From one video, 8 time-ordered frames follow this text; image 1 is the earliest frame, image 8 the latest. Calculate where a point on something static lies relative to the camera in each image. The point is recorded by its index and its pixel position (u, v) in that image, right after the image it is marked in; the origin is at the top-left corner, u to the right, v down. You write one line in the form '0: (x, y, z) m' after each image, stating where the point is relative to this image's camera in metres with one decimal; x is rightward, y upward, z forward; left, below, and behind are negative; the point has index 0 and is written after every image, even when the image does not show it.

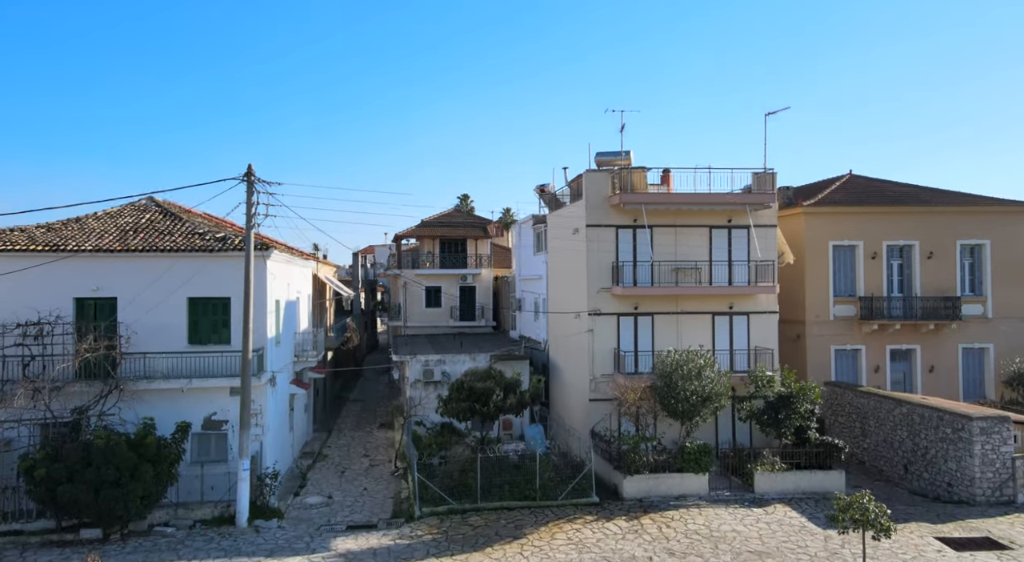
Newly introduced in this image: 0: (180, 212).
0: (-7.3, +1.5, +17.0) m
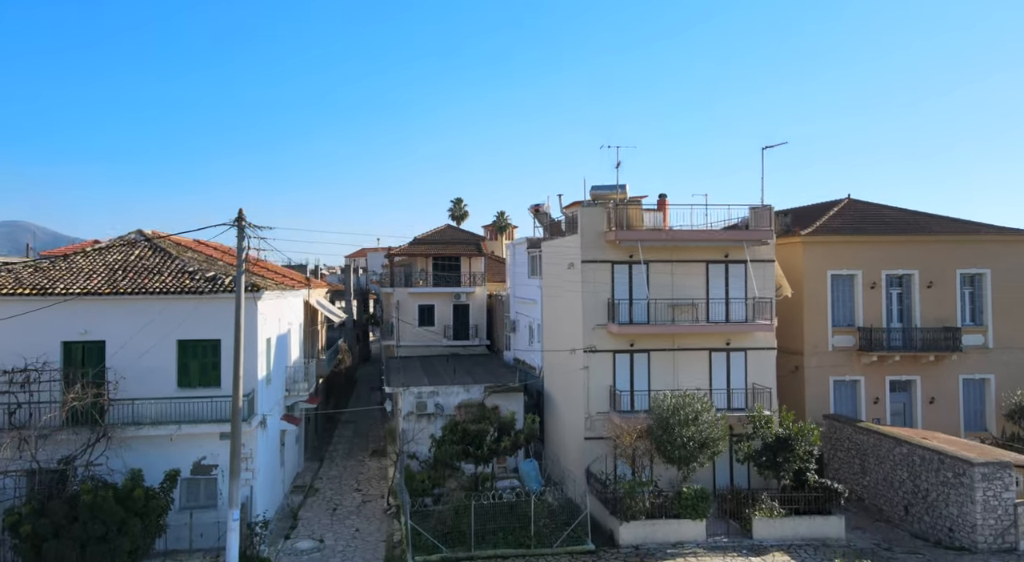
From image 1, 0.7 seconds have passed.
0: (-7.5, +0.7, +16.7) m
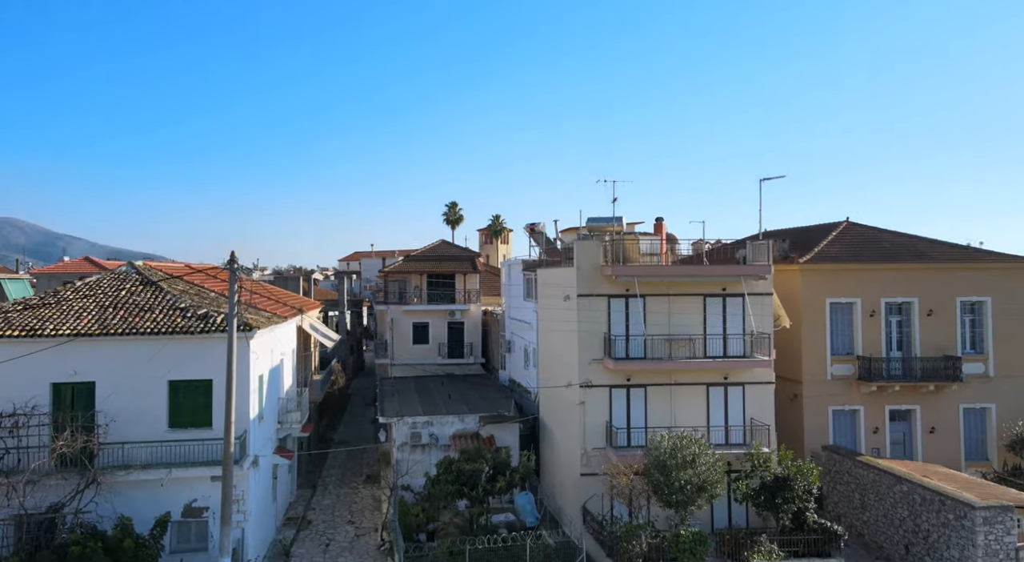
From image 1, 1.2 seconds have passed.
0: (-7.6, 0.0, +16.4) m
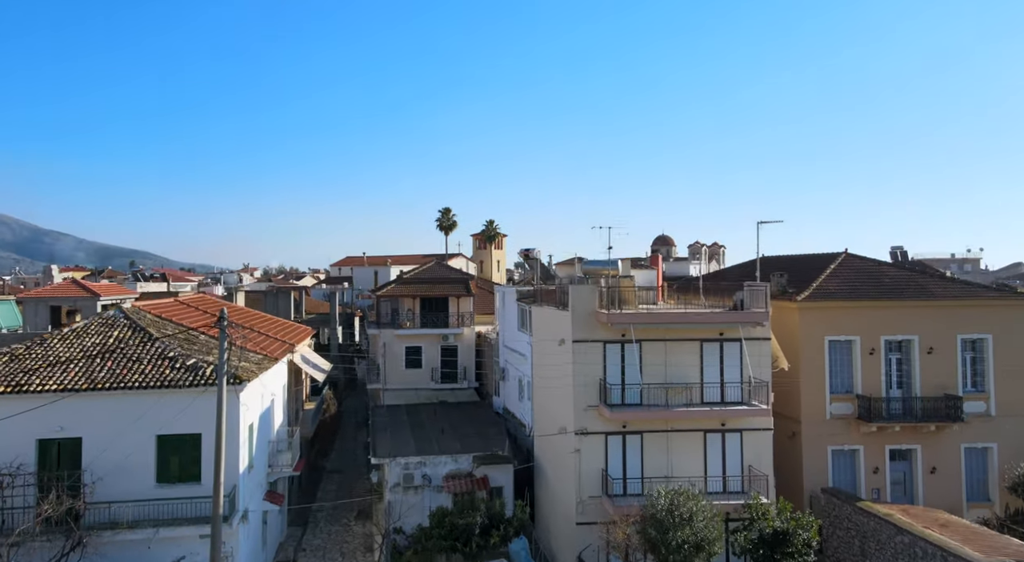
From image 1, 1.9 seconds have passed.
0: (-7.7, -1.0, +16.0) m
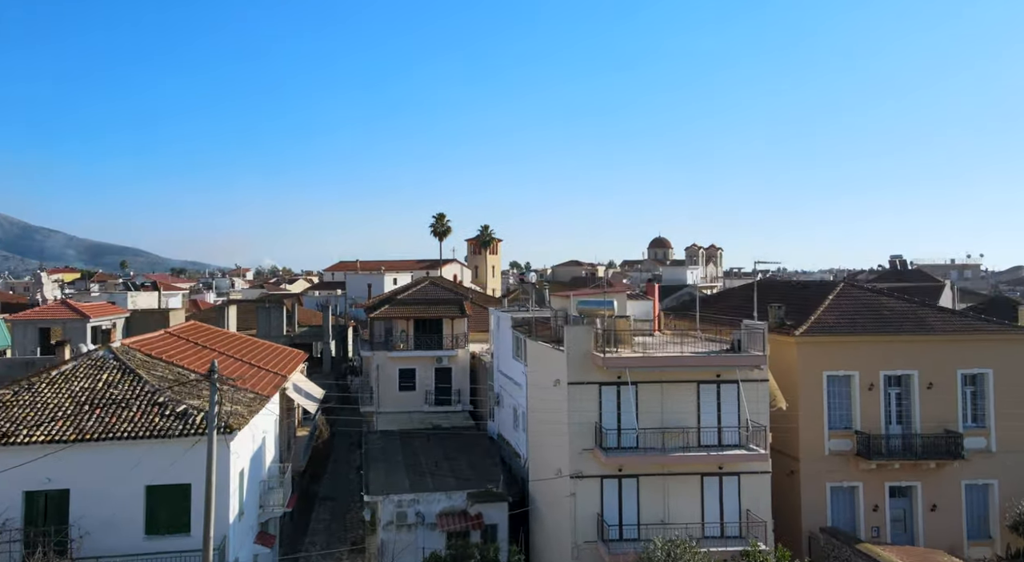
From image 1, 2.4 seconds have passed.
0: (-7.9, -1.8, +15.7) m
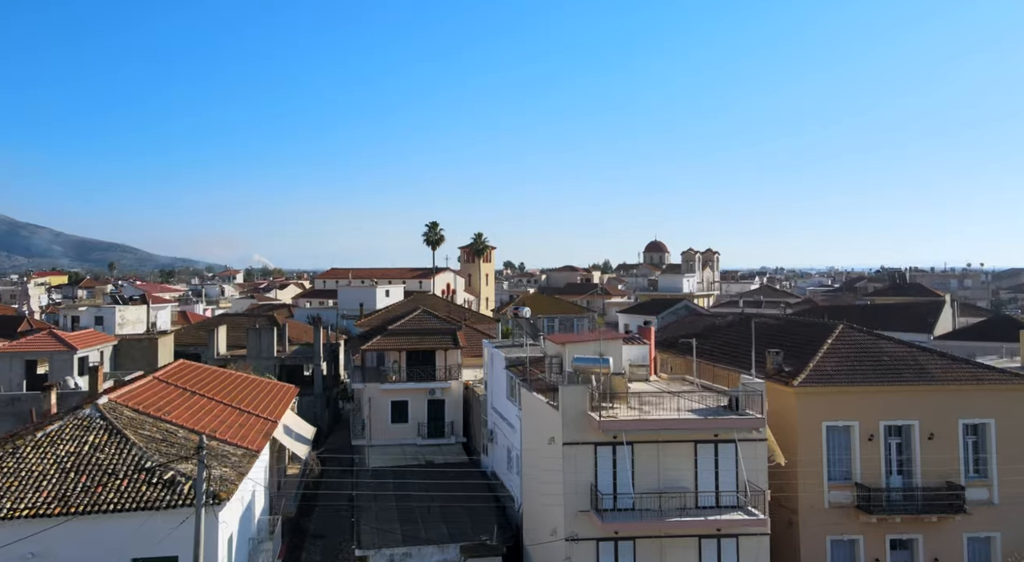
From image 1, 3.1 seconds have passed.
0: (-8.0, -2.9, +15.3) m
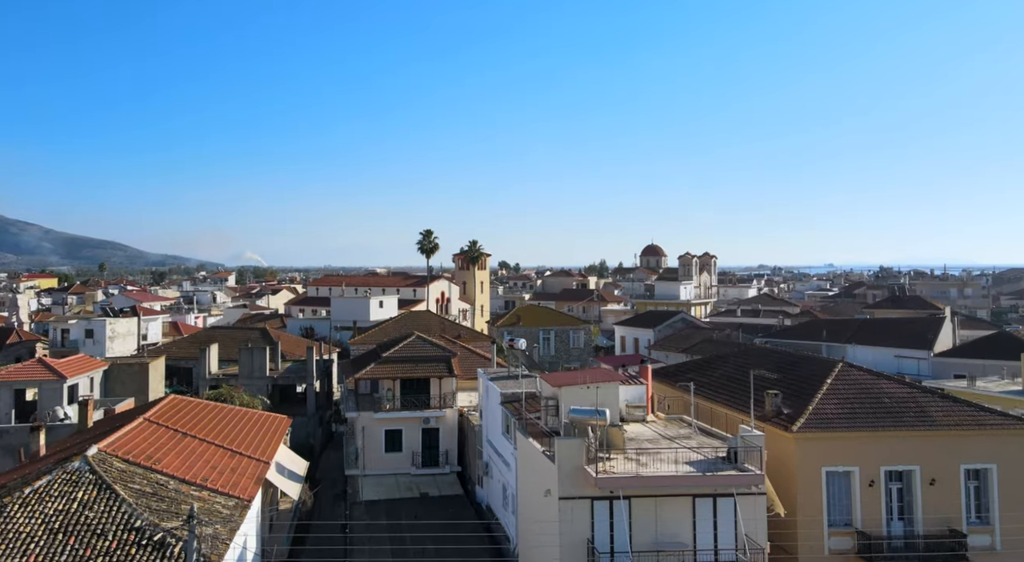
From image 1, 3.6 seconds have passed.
0: (-8.1, -4.0, +14.9) m
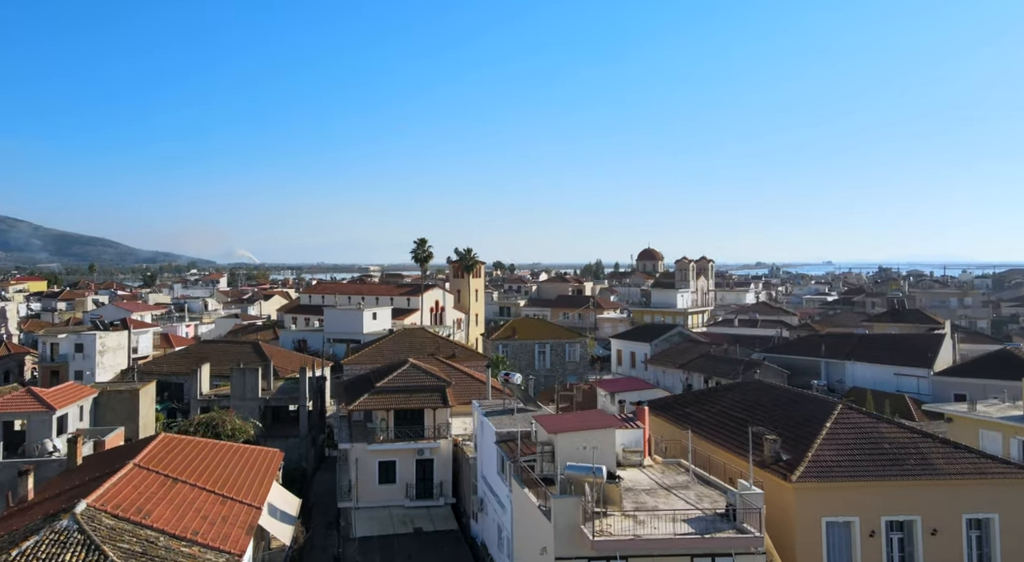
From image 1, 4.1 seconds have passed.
0: (-8.2, -5.0, +14.6) m
